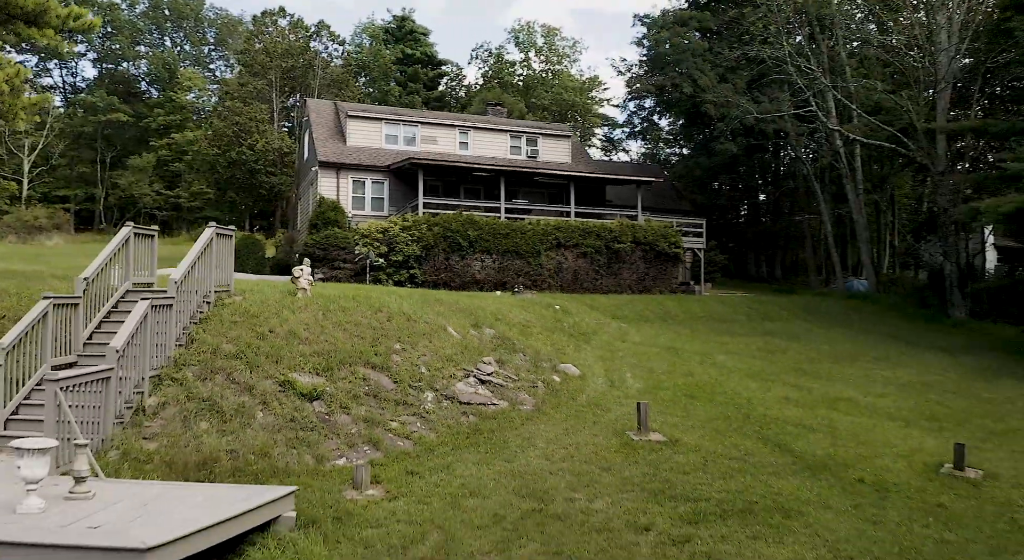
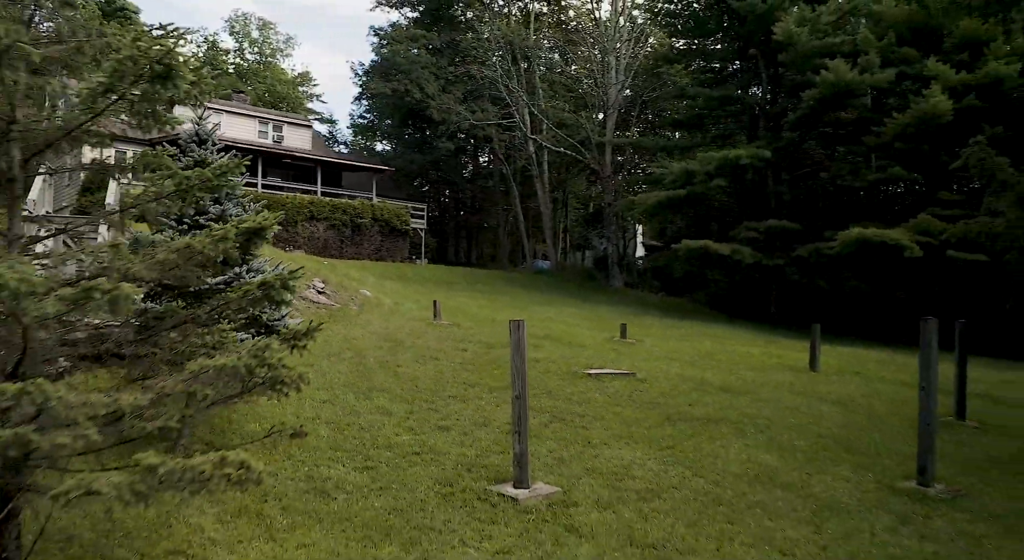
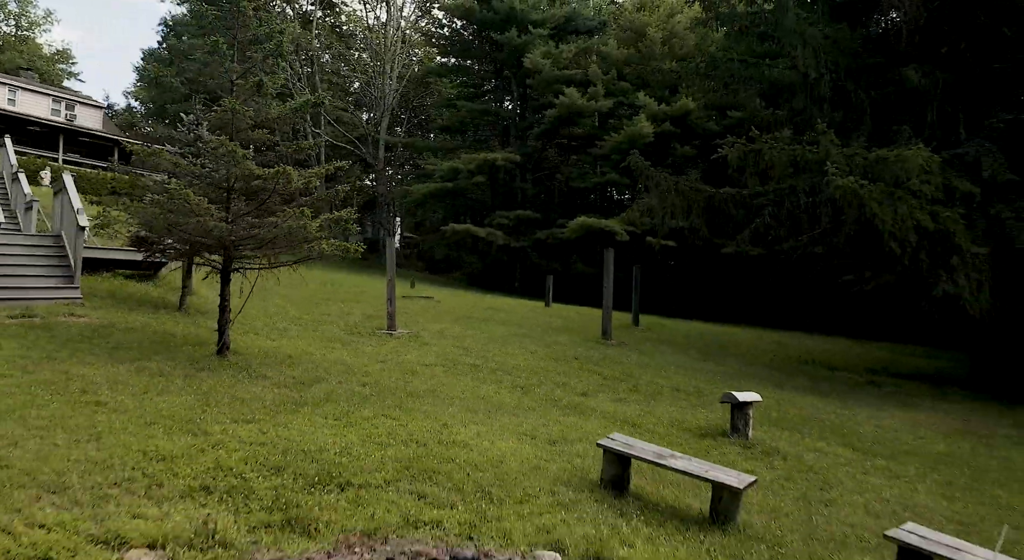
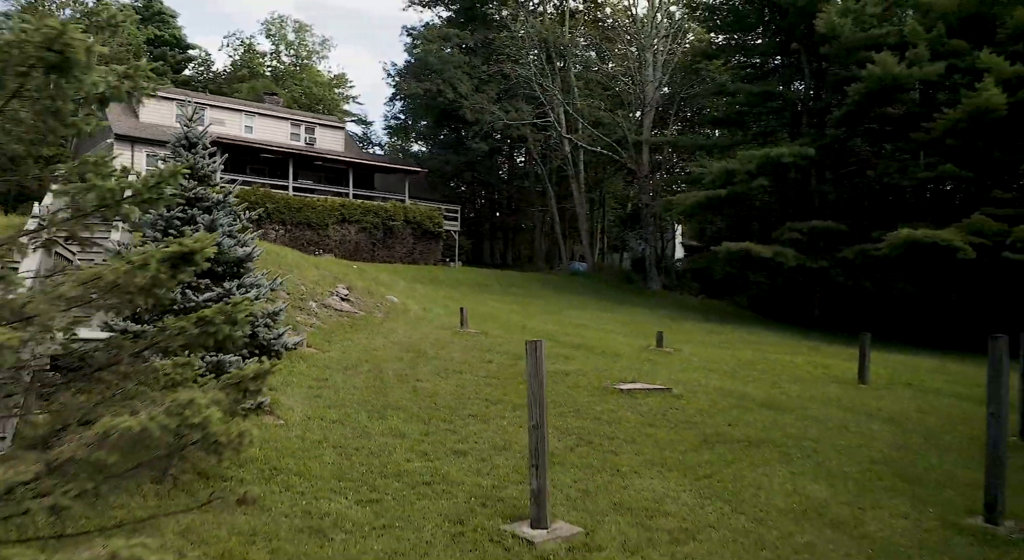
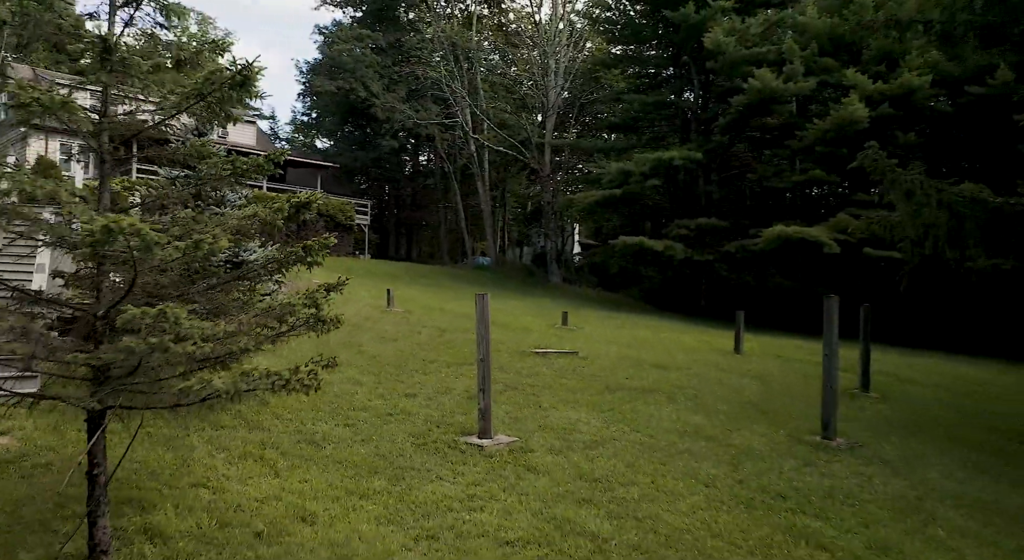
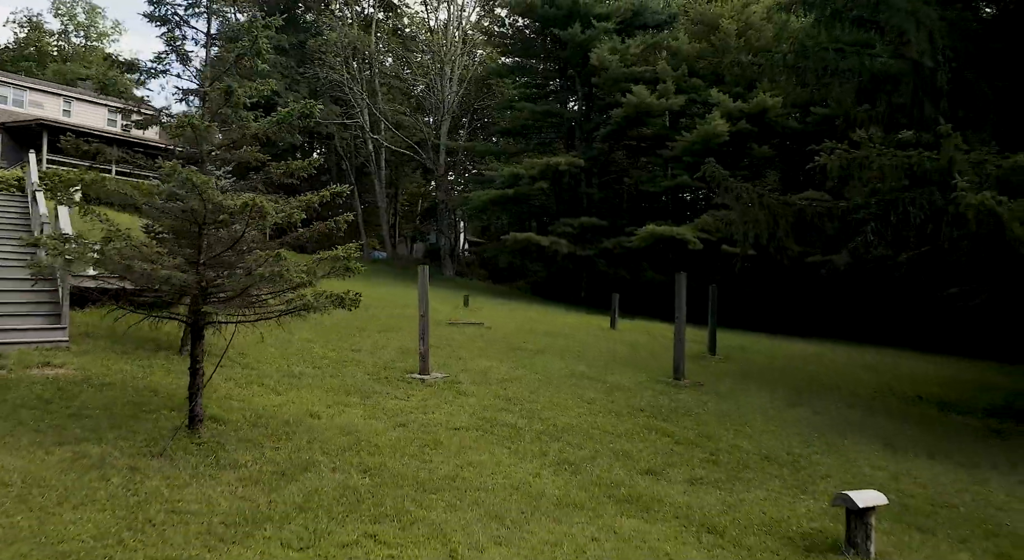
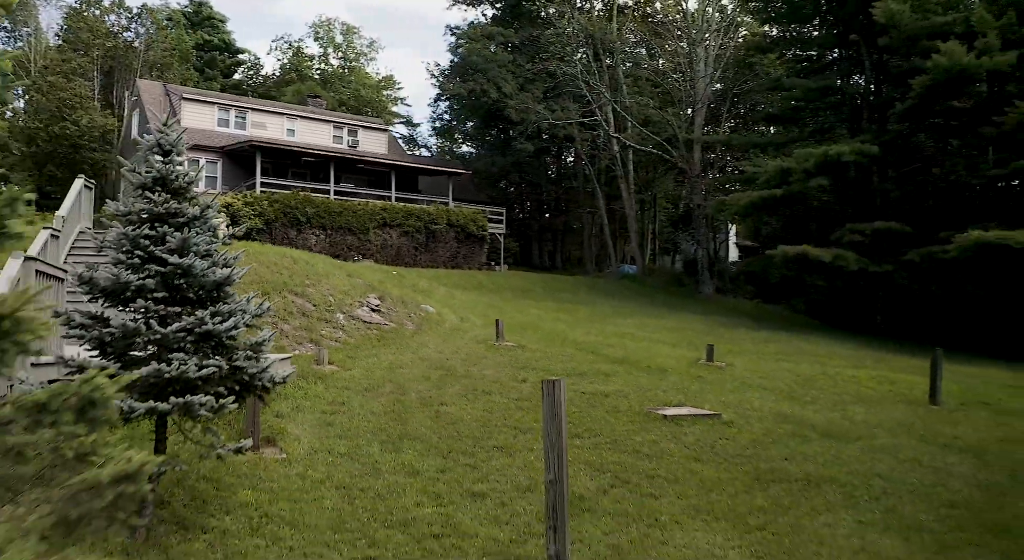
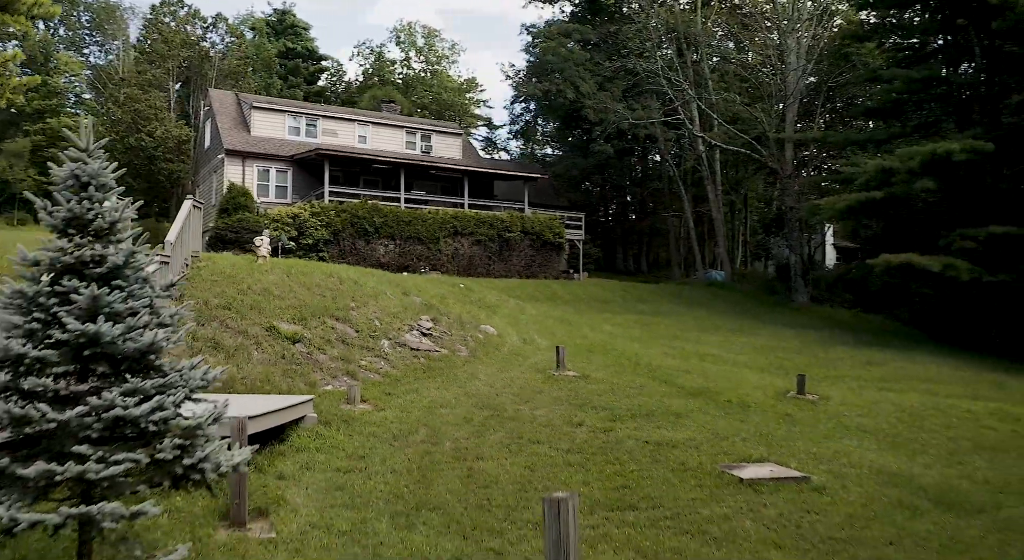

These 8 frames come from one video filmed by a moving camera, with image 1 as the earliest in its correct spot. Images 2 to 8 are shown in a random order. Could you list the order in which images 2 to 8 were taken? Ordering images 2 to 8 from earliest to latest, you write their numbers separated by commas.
8, 7, 4, 2, 5, 6, 3
